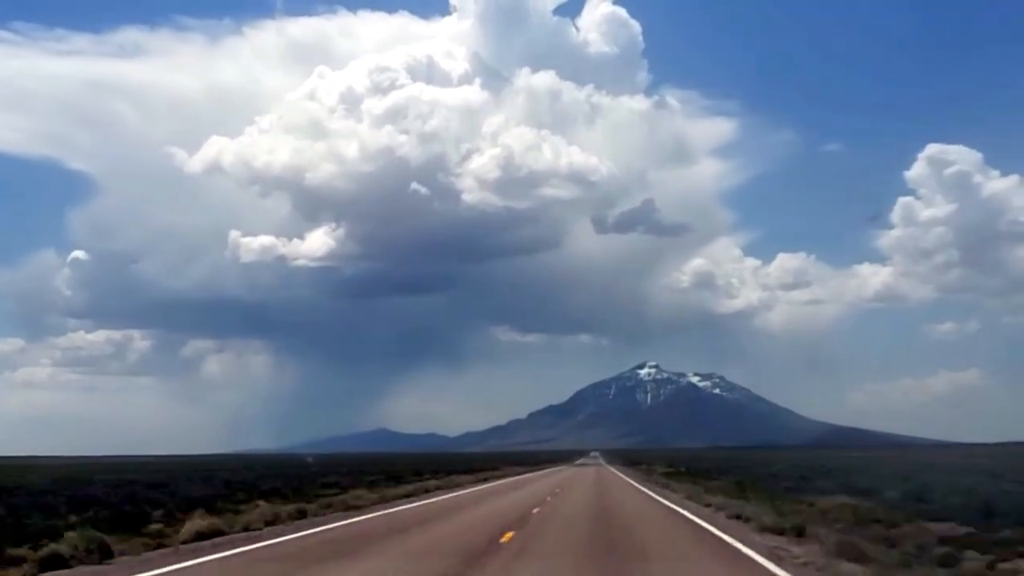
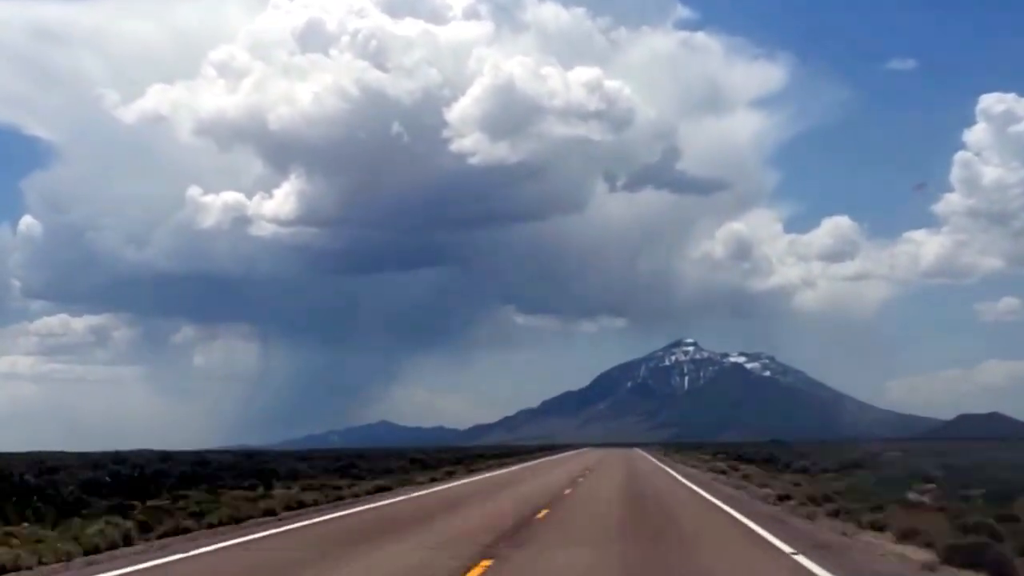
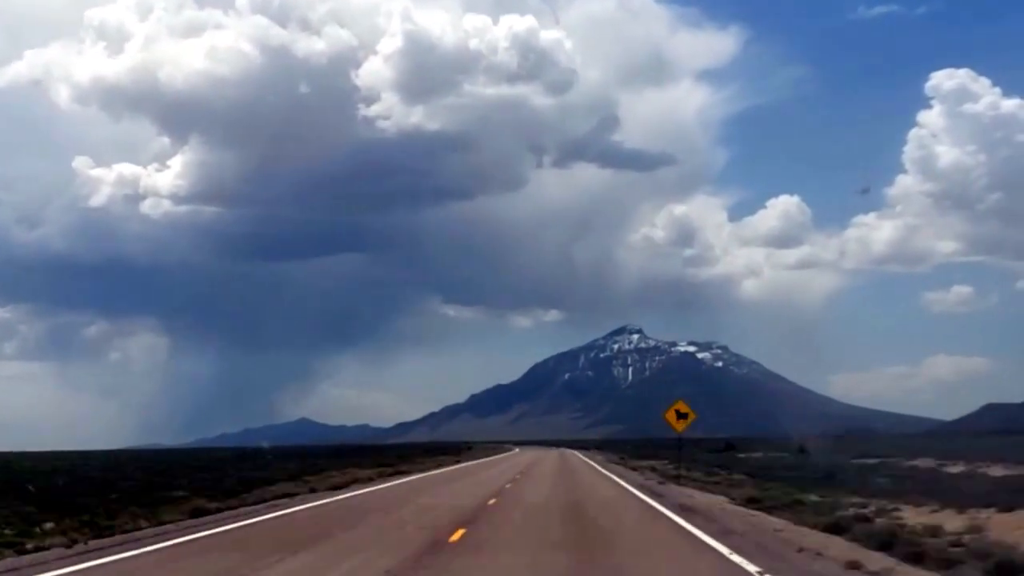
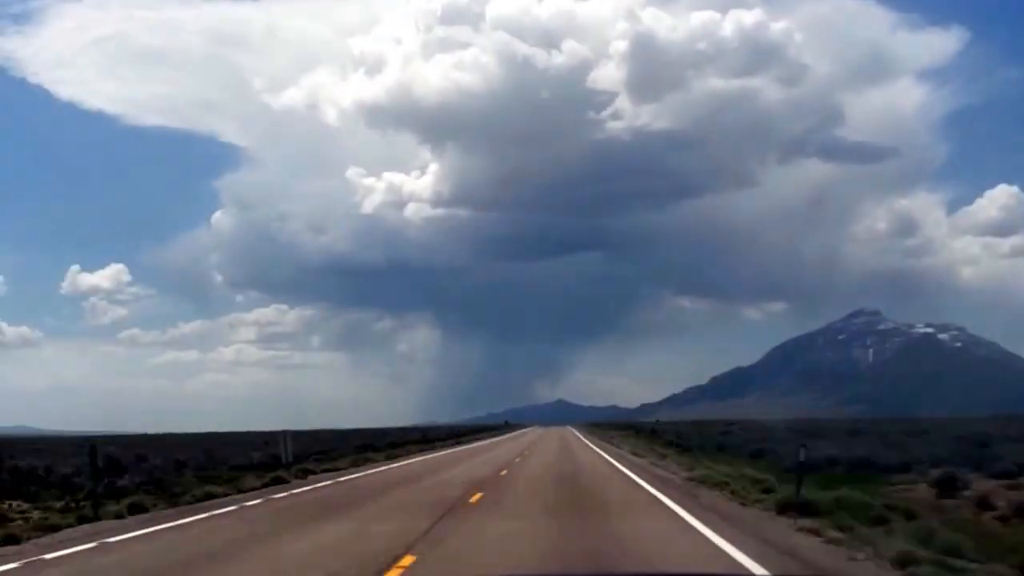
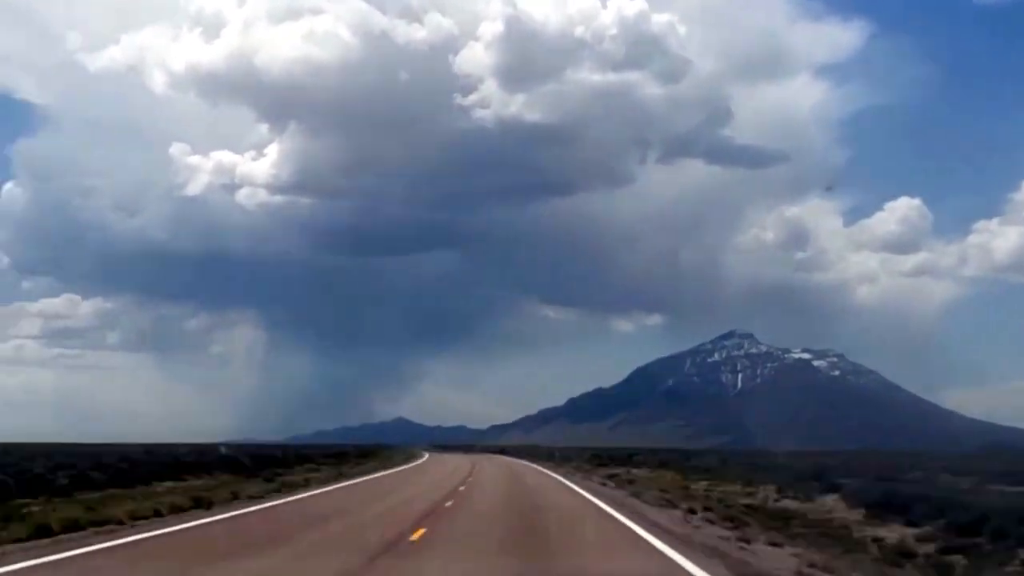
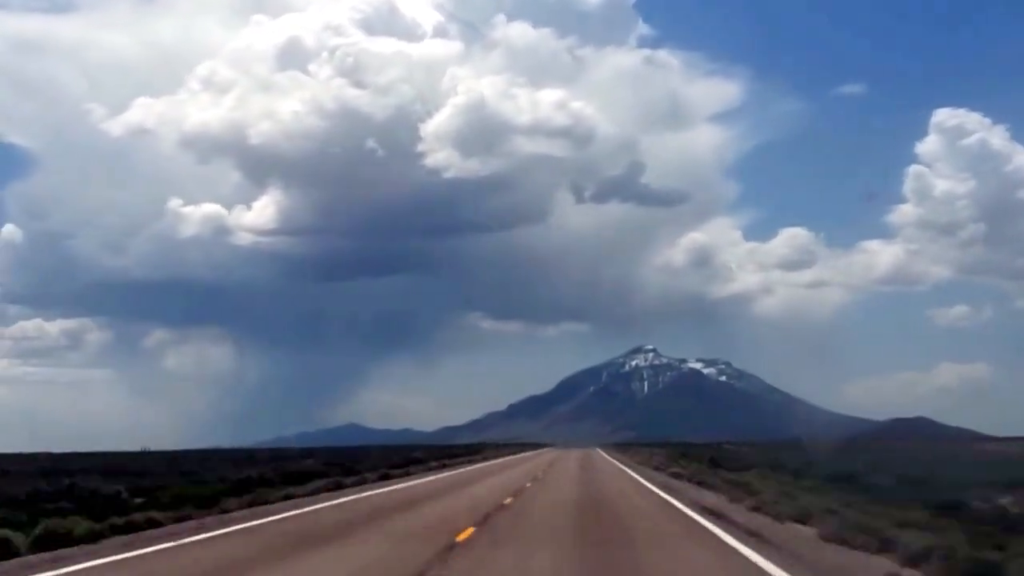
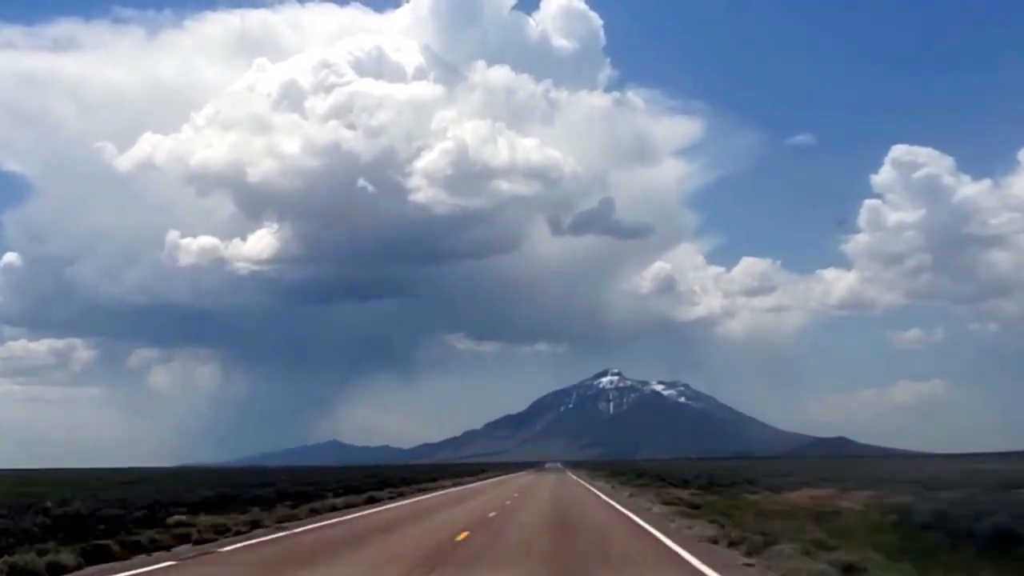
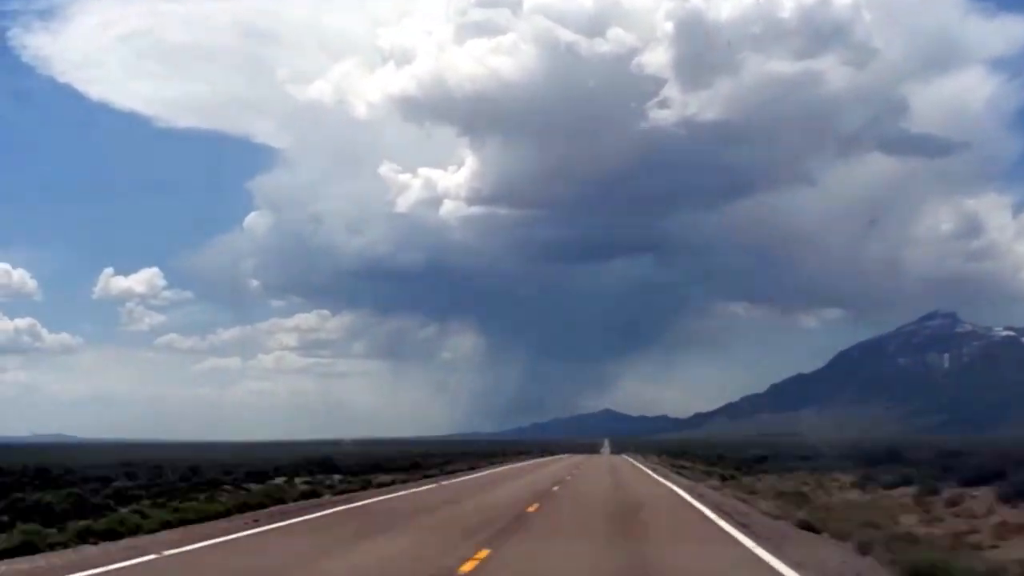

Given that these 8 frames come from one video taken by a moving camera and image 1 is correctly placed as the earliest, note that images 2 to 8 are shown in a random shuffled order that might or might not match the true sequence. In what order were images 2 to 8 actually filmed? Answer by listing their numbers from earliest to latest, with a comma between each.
7, 6, 2, 3, 5, 4, 8
